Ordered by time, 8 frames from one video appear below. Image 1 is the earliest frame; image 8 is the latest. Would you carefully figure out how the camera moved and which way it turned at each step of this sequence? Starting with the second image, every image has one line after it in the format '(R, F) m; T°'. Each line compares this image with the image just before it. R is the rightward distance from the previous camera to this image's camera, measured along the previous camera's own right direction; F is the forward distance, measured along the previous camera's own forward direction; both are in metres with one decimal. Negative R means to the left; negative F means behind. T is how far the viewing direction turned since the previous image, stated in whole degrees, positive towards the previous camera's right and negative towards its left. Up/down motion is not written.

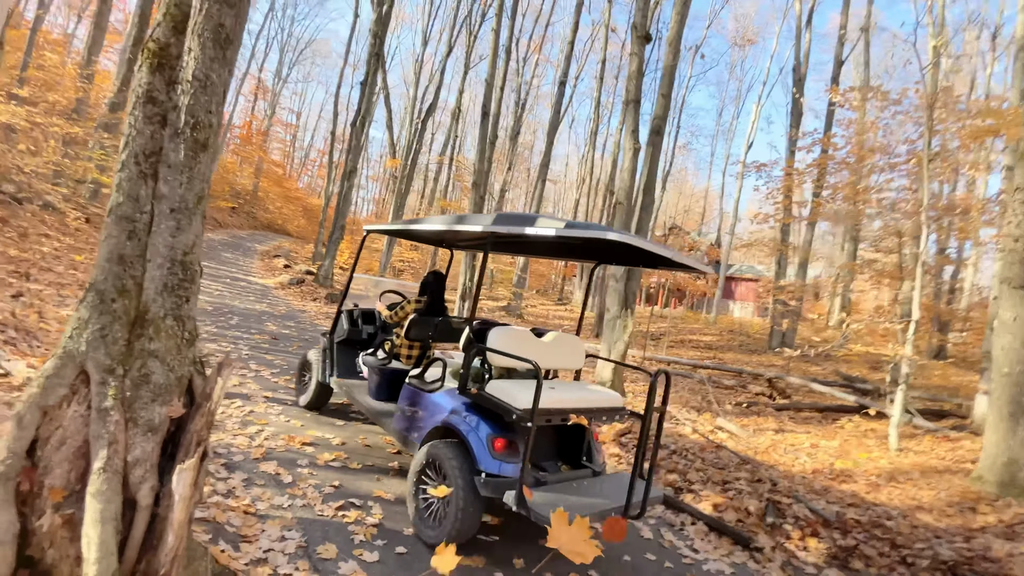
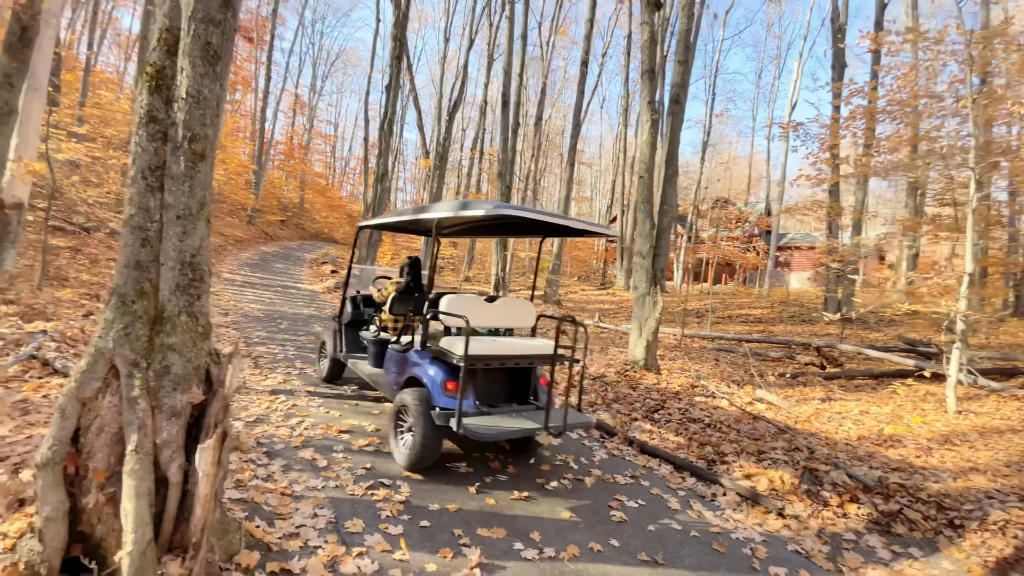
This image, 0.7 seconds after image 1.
(+0.3, -0.1) m; -5°
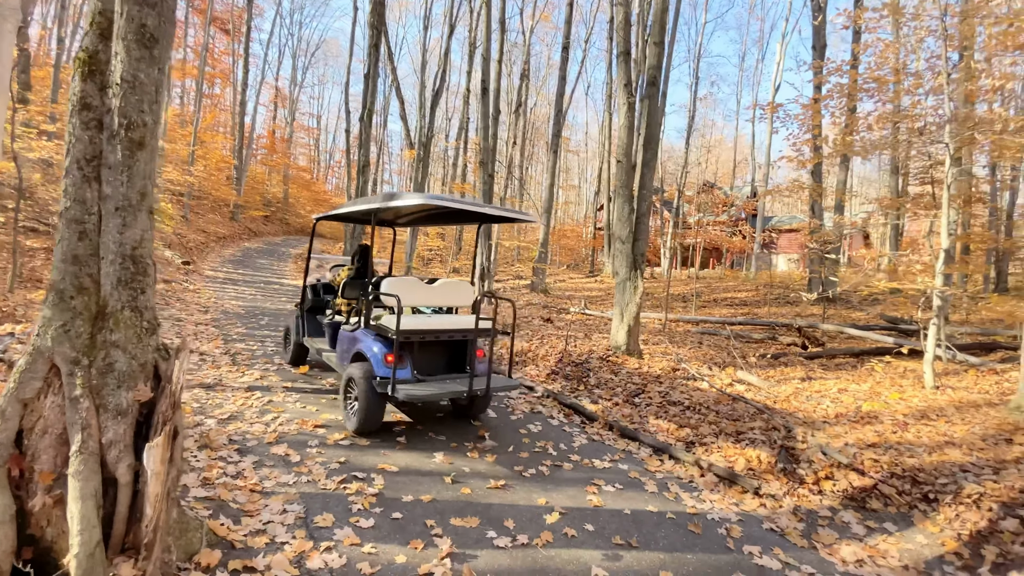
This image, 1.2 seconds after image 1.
(+0.2, +0.1) m; +1°
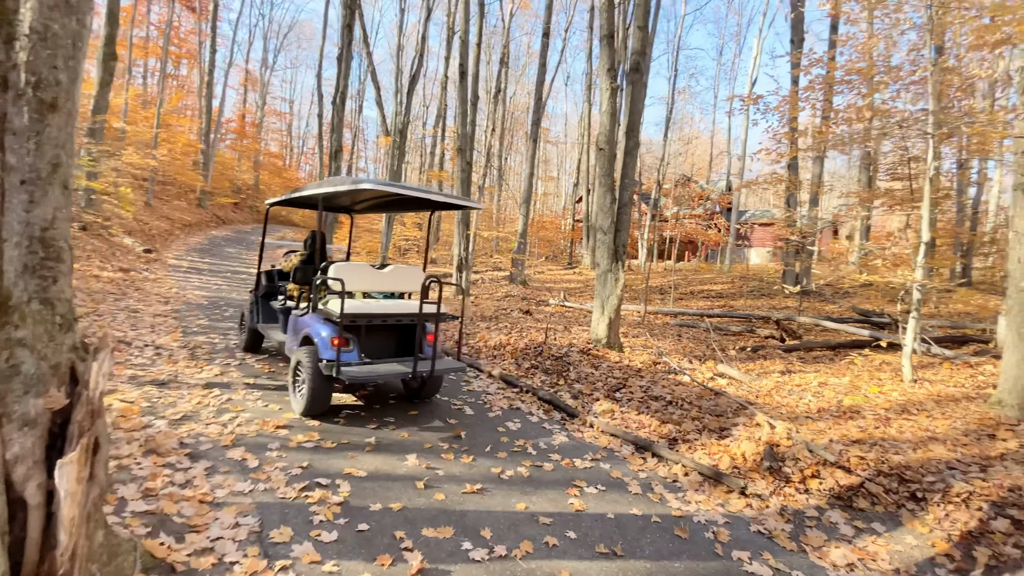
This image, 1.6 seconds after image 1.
(0.0, +0.3) m; +3°
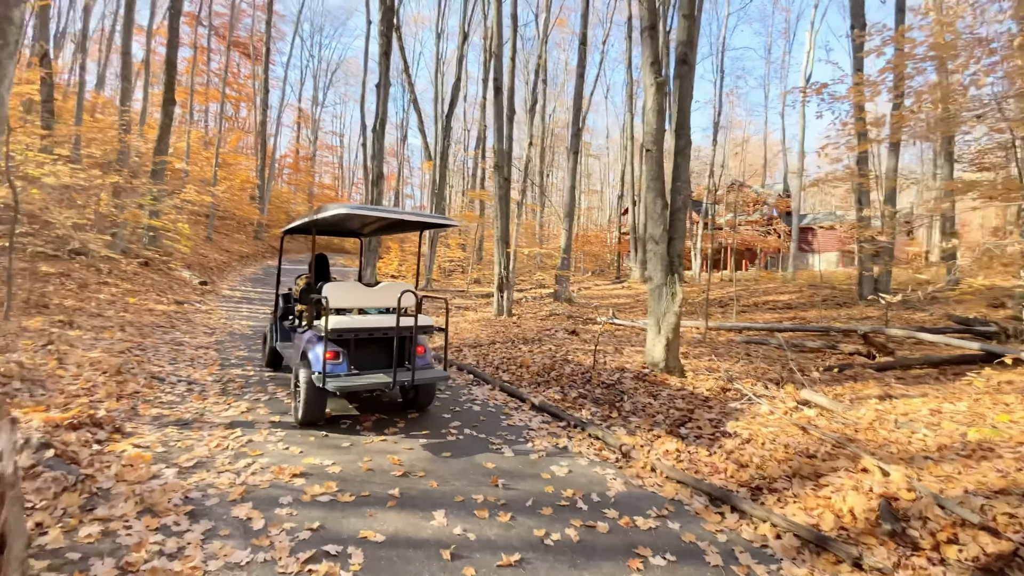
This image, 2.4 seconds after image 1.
(+0.1, +0.7) m; -6°
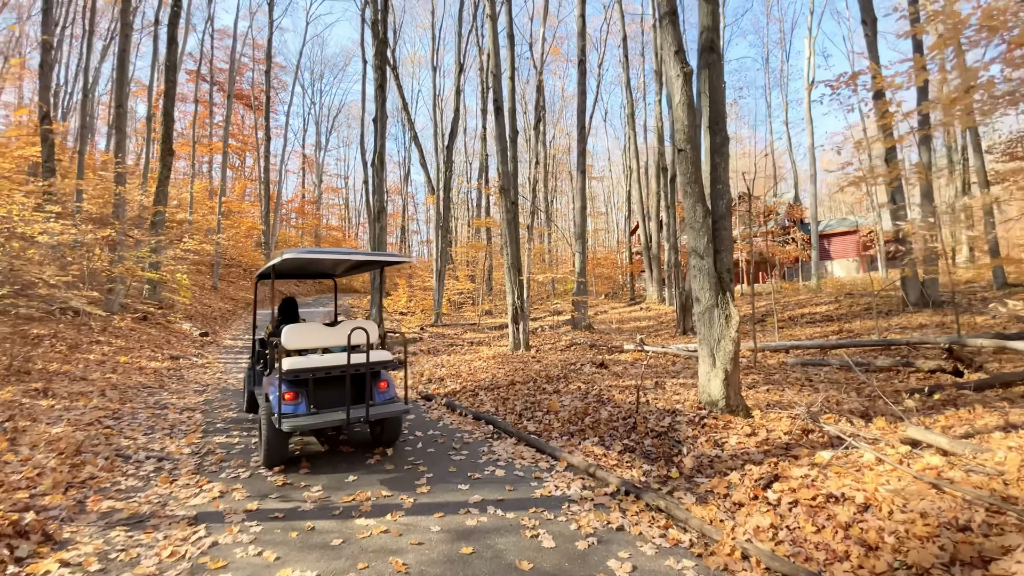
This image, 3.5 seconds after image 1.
(-0.1, +1.0) m; -1°
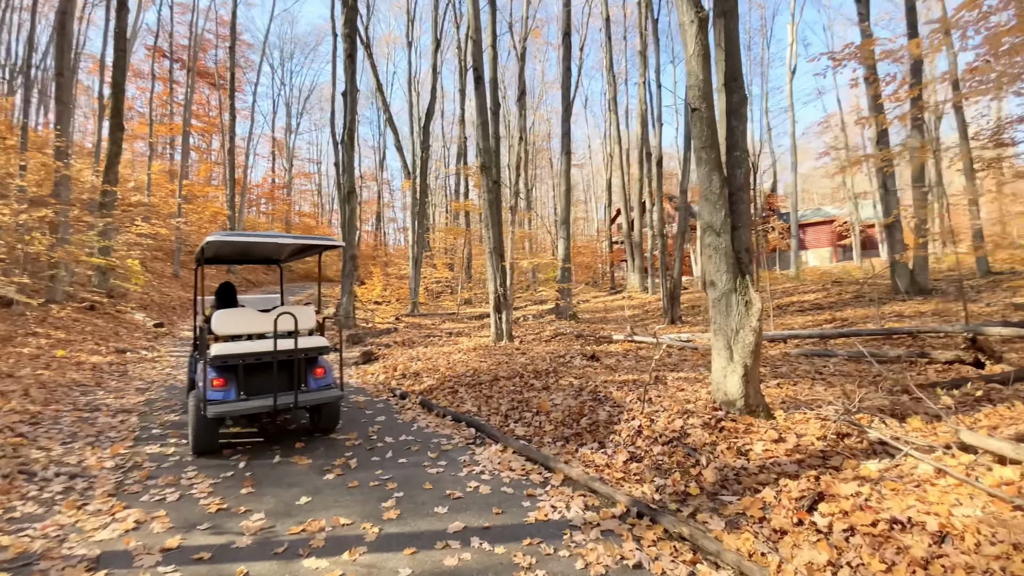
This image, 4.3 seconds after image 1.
(-0.1, +0.9) m; +3°
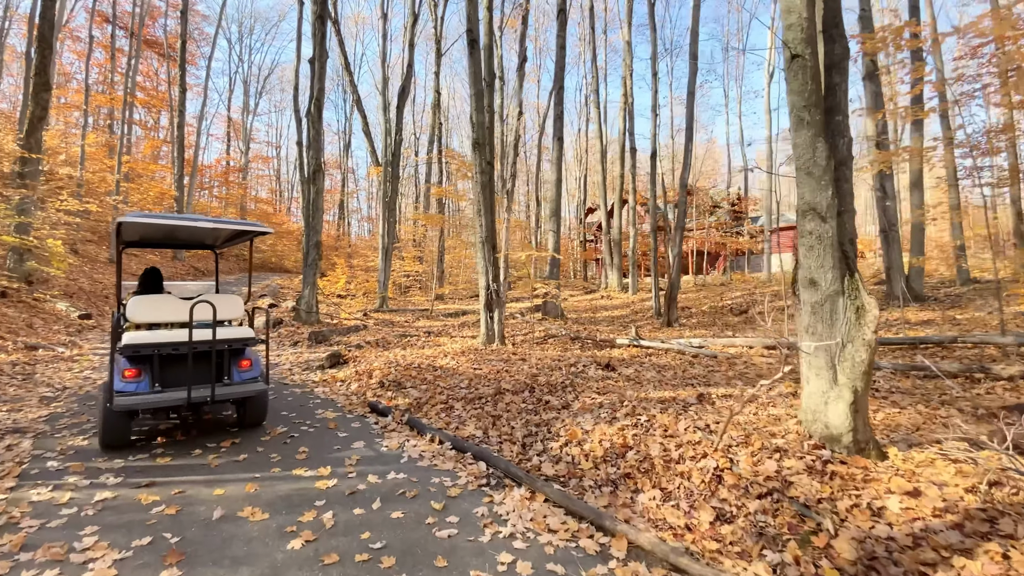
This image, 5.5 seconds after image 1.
(-0.6, +1.3) m; +4°
